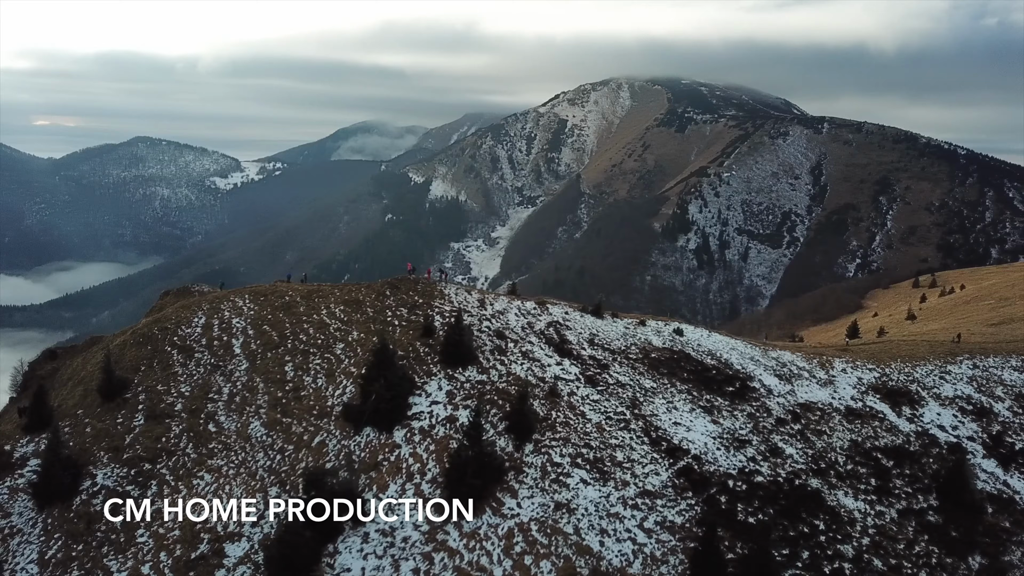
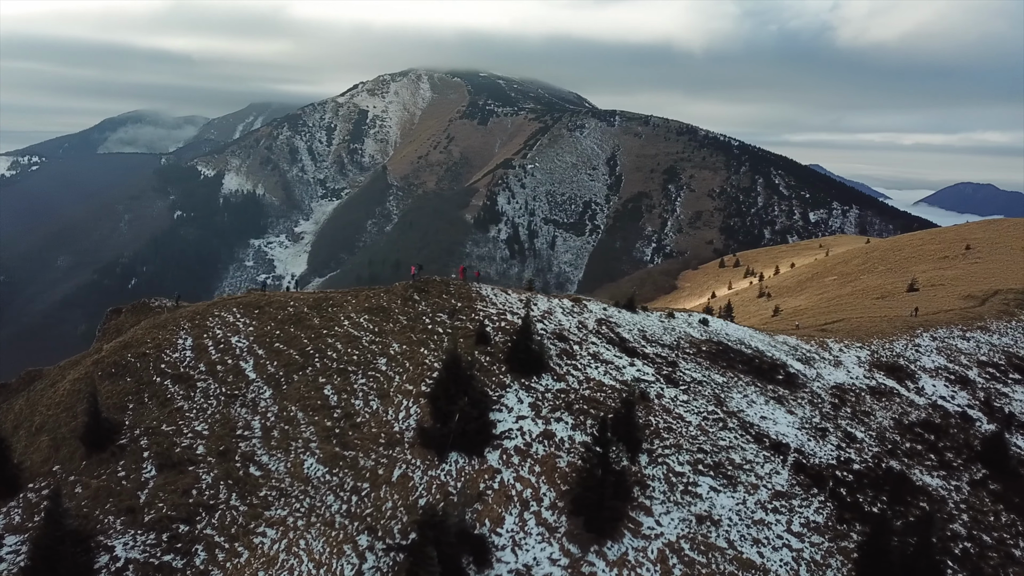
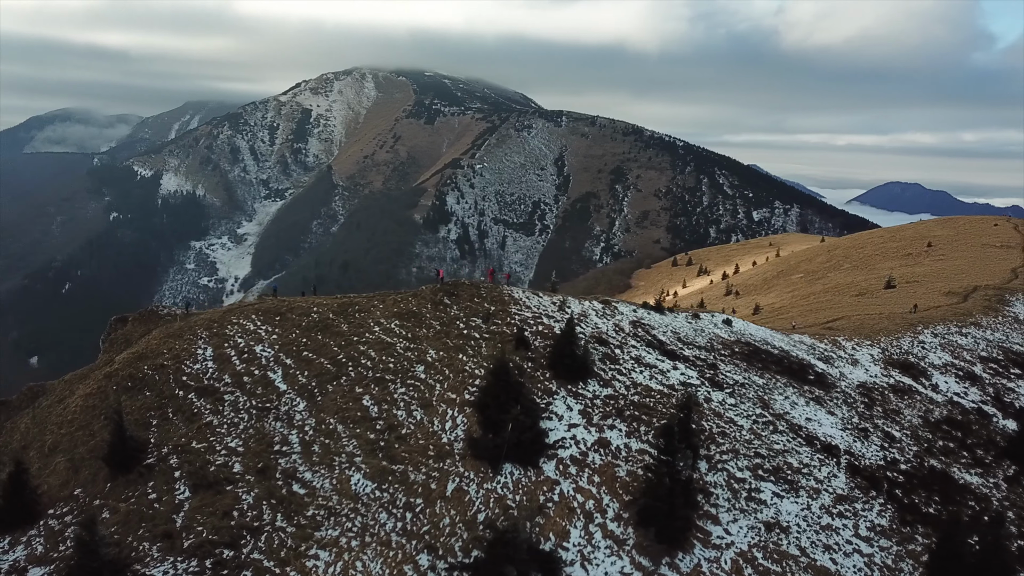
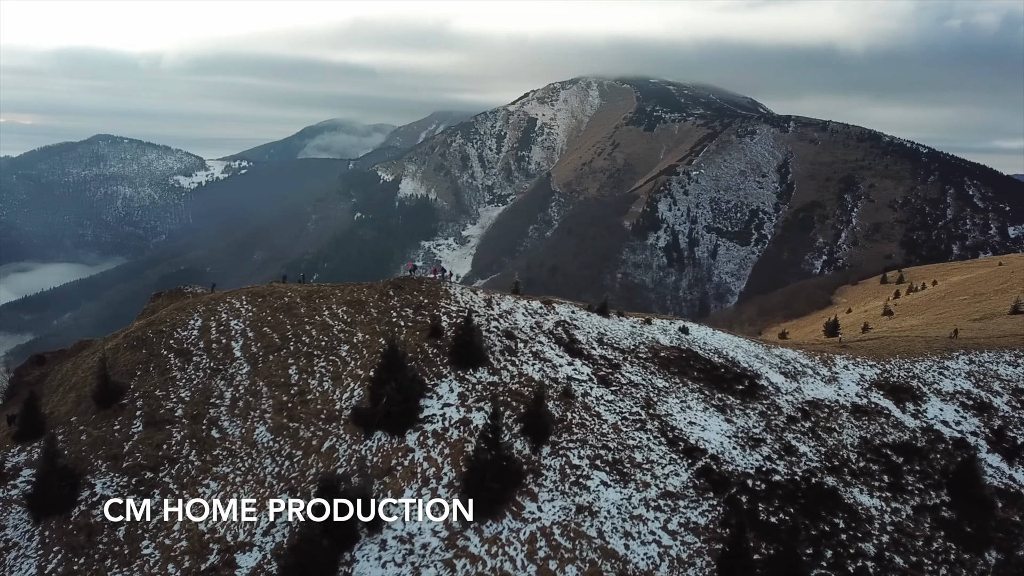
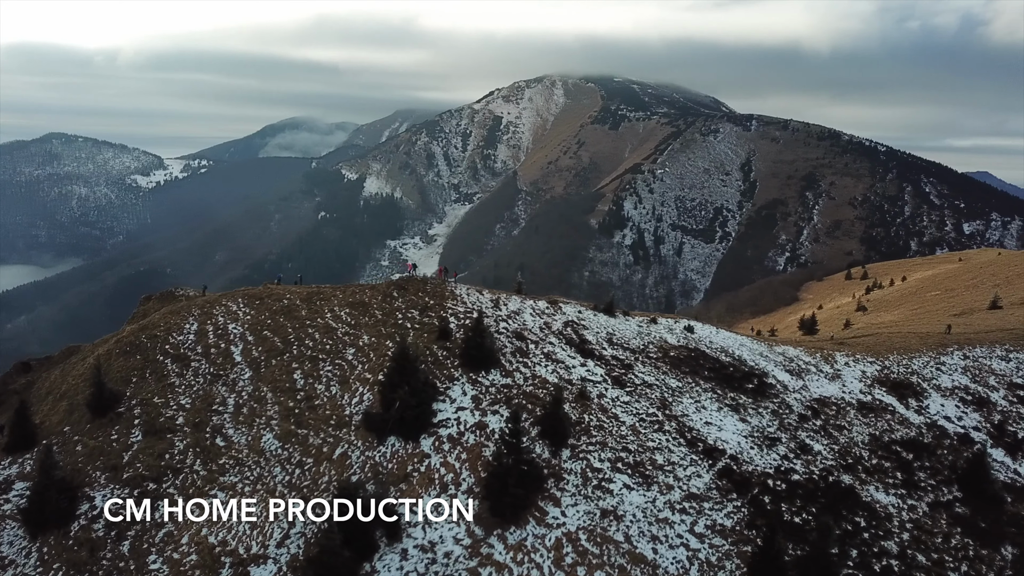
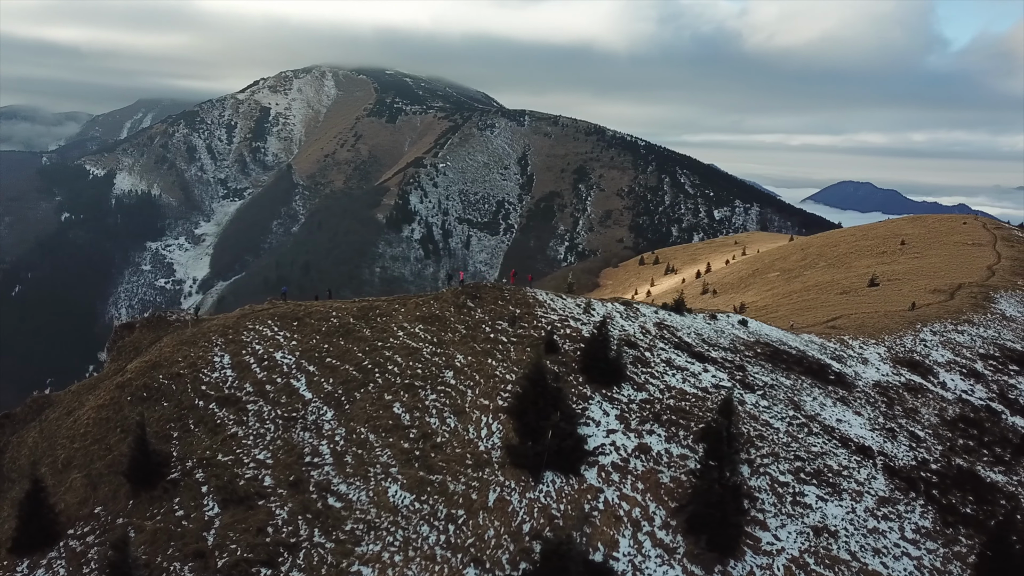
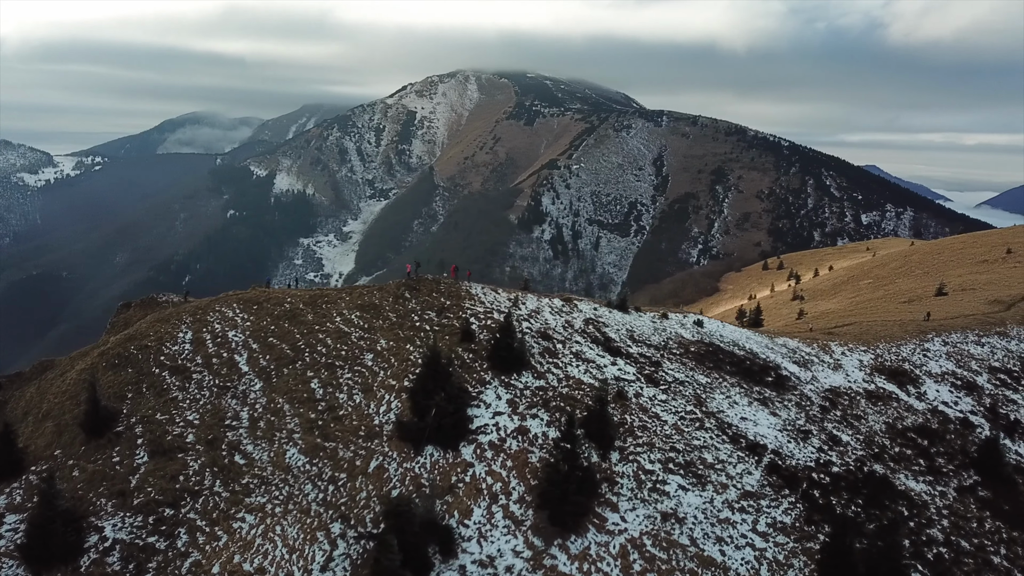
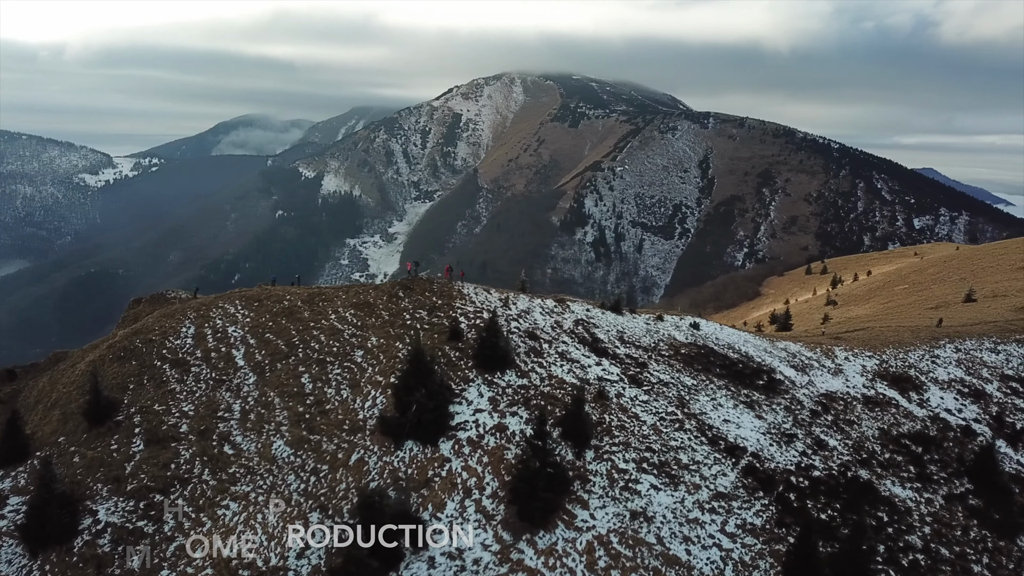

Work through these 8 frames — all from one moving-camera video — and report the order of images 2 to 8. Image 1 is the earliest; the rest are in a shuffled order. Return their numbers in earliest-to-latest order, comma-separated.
4, 5, 8, 7, 2, 3, 6
